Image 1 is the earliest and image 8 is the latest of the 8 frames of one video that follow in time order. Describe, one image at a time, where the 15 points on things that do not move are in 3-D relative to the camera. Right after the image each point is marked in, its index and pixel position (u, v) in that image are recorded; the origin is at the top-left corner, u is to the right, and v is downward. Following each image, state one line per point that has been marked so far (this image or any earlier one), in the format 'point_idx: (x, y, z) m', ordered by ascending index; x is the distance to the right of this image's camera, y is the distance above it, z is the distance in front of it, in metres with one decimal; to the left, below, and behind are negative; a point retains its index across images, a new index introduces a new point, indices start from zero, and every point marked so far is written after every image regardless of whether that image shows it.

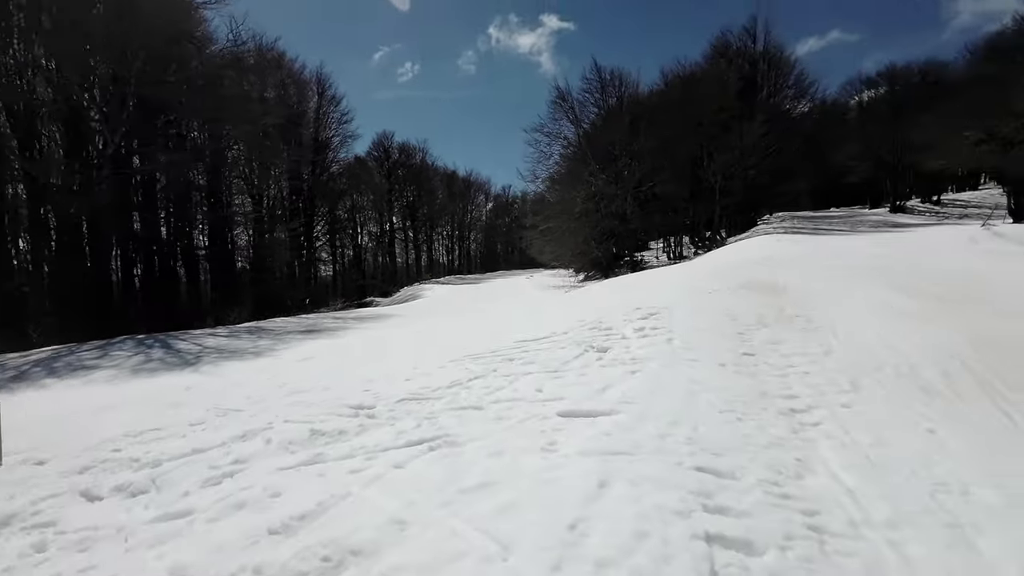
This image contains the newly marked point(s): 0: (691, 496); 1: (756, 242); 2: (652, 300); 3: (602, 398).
0: (+0.8, -0.9, +2.1) m
1: (+9.4, +1.8, +18.8) m
2: (+2.2, -0.2, +7.9) m
3: (+0.6, -0.8, +3.5) m
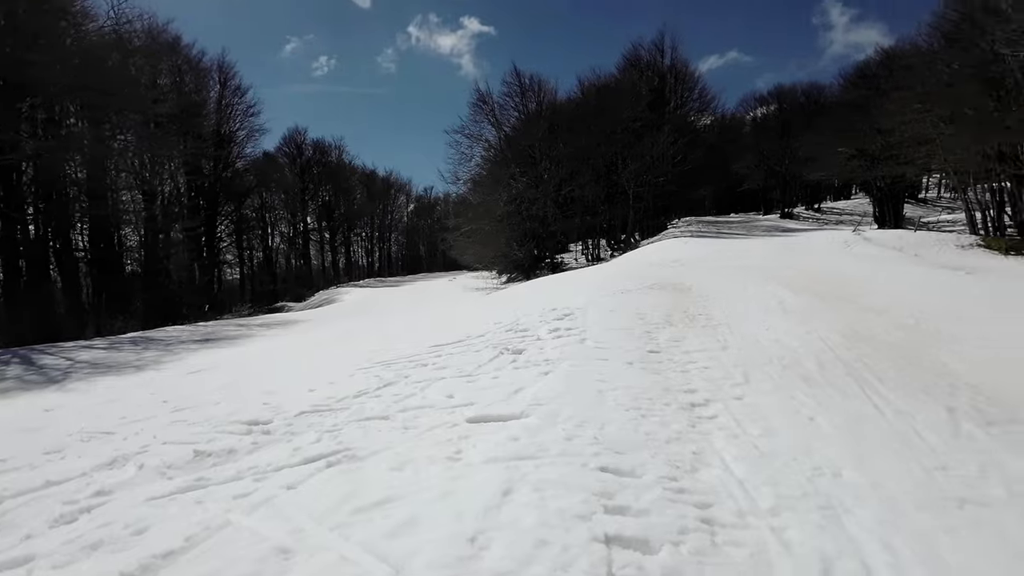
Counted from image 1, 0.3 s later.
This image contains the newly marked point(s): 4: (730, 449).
0: (+0.4, -0.9, +2.1) m
1: (+6.3, +1.8, +20.0) m
2: (+0.9, -0.2, +8.1) m
3: (0.0, -0.8, +3.5) m
4: (+1.2, -0.9, +2.7) m
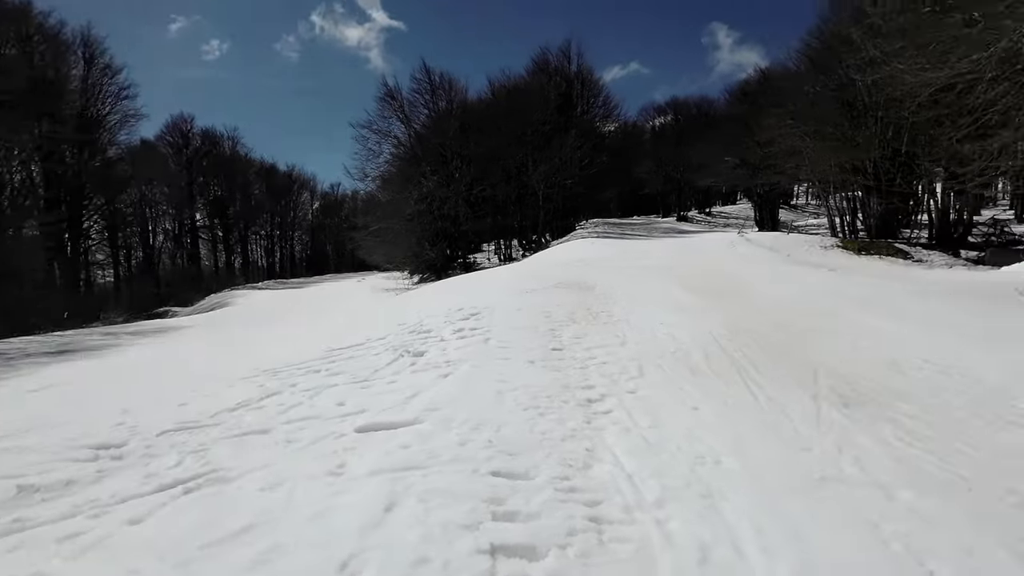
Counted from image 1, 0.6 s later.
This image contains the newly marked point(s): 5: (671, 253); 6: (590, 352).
0: (-0.1, -0.9, +2.0) m
1: (+2.6, +1.8, +20.6) m
2: (-0.6, -0.2, +8.0) m
3: (-0.7, -0.8, +3.3) m
4: (+0.6, -0.9, +2.8) m
5: (+5.5, +1.2, +17.1) m
6: (+0.8, -0.6, +5.0) m
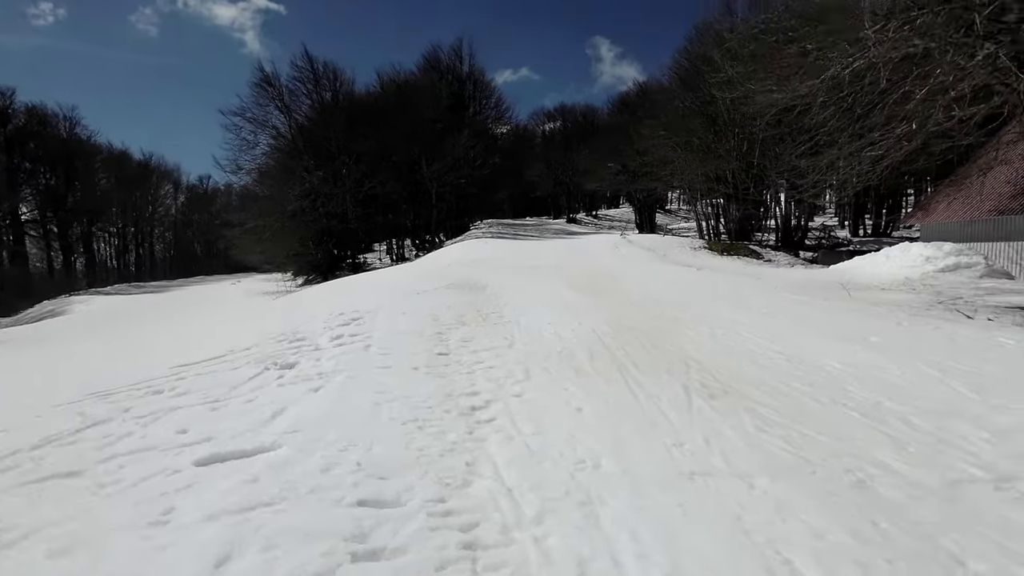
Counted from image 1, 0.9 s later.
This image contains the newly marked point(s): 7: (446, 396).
0: (-0.6, -0.9, +1.8) m
1: (-1.9, +1.8, +20.5) m
2: (-2.3, -0.2, +7.5) m
3: (-1.4, -0.8, +2.9) m
4: (-0.1, -0.9, +2.6) m
5: (+1.7, +1.2, +17.7) m
6: (-0.3, -0.7, +4.8) m
7: (-0.5, -0.8, +3.6) m
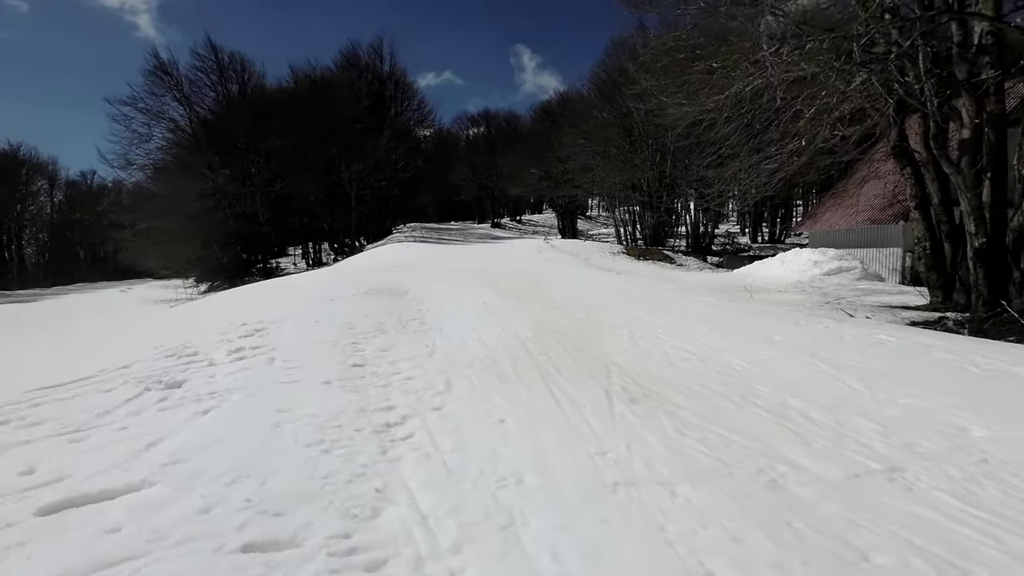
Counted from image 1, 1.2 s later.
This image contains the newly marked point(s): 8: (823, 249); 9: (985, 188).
0: (-0.9, -1.0, +1.5) m
1: (-5.0, +1.6, +19.8) m
2: (-3.5, -0.3, +6.9) m
3: (-1.9, -0.9, +2.5) m
4: (-0.5, -0.9, +2.4) m
5: (-1.0, +1.1, +17.6) m
6: (-1.1, -0.7, +4.5) m
7: (-1.0, -0.8, +3.3) m
8: (+11.1, +1.4, +17.7) m
9: (+8.8, +1.9, +9.2) m
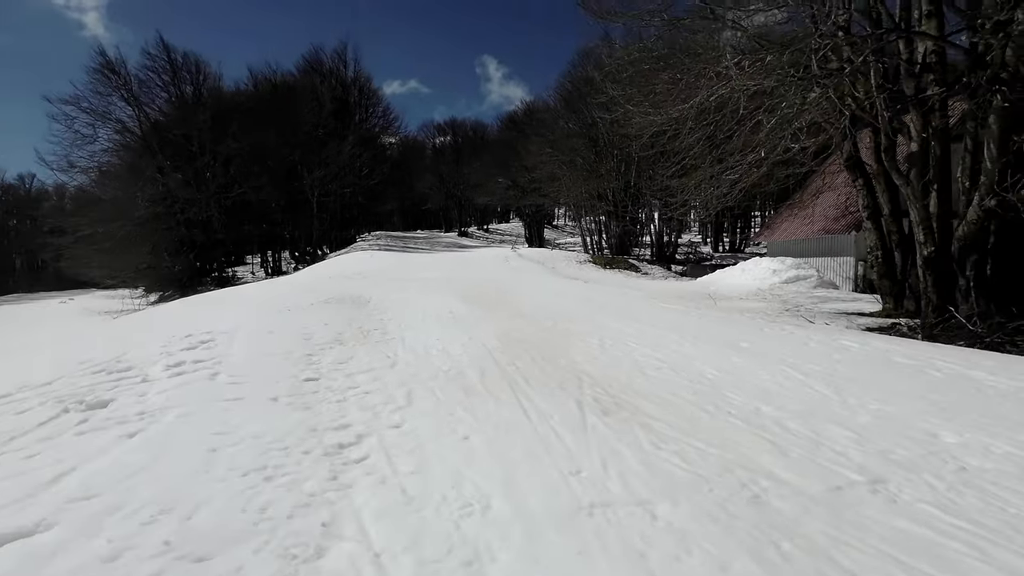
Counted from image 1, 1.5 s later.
0: (-1.0, -1.0, +1.2) m
1: (-6.3, +1.2, +19.3) m
2: (-3.9, -0.5, +6.4) m
3: (-2.0, -0.9, +2.1) m
4: (-0.6, -0.9, +2.2) m
5: (-2.2, +0.8, +17.3) m
6: (-1.4, -0.8, +4.2) m
7: (-1.2, -0.9, +3.0) m
8: (+9.9, +1.1, +18.2) m
9: (+8.2, +1.7, +9.6) m
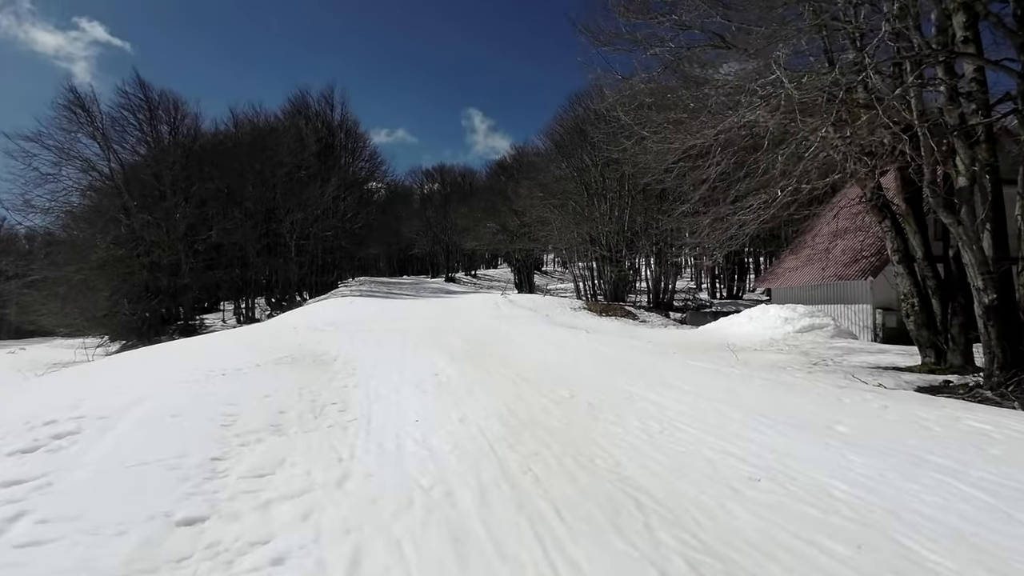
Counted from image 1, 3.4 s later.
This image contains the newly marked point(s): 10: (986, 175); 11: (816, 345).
0: (-0.8, -1.1, -0.5) m
1: (-6.6, -0.6, +17.5) m
2: (-3.8, -1.0, +4.6) m
3: (-1.8, -1.1, +0.4) m
4: (-0.4, -1.1, +0.5) m
5: (-2.4, -0.8, +15.6) m
6: (-1.2, -1.2, +2.5) m
7: (-1.1, -1.1, +1.2) m
8: (+9.7, -0.6, +16.9) m
9: (+8.1, +0.8, +8.3) m
10: (+8.0, +1.9, +8.3) m
11: (+8.9, -1.7, +14.4) m
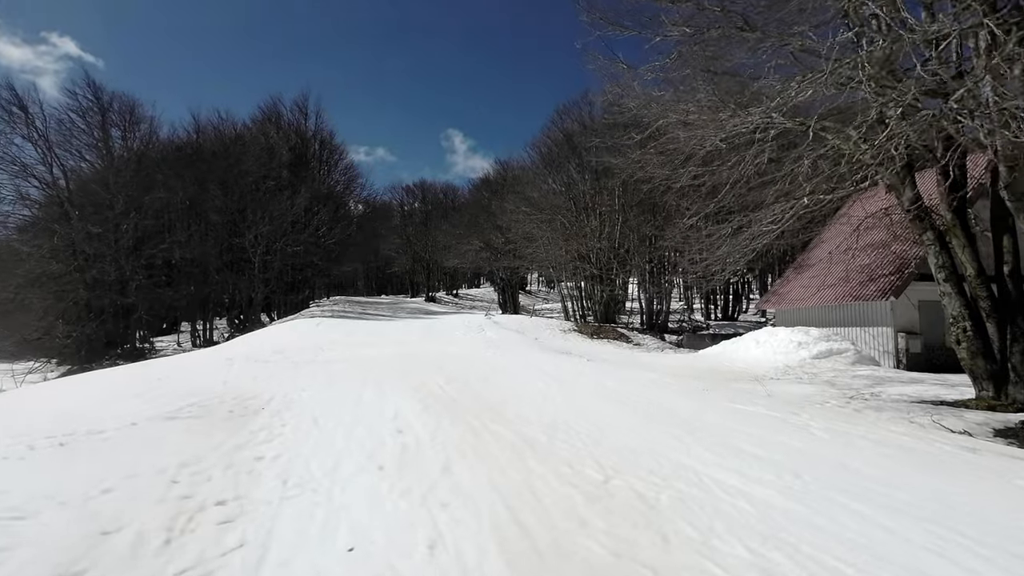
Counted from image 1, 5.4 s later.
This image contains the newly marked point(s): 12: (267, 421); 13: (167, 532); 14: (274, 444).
0: (-0.5, -1.0, -2.5) m
1: (-7.0, -1.2, +15.3) m
2: (-3.8, -1.2, +2.5) m
3: (-1.6, -1.0, -1.7) m
4: (-0.2, -1.1, -1.5) m
5: (-2.8, -1.4, +13.5) m
6: (-1.1, -1.2, +0.5) m
7: (-0.9, -1.1, -0.8) m
8: (+9.3, -1.2, +15.3) m
9: (+8.1, +0.5, +6.7) m
10: (+7.9, +1.6, +6.7) m
11: (+8.6, -2.2, +12.7) m
12: (-2.4, -1.3, +5.2) m
13: (-1.8, -1.3, +2.7) m
14: (-2.0, -1.4, +4.4) m
